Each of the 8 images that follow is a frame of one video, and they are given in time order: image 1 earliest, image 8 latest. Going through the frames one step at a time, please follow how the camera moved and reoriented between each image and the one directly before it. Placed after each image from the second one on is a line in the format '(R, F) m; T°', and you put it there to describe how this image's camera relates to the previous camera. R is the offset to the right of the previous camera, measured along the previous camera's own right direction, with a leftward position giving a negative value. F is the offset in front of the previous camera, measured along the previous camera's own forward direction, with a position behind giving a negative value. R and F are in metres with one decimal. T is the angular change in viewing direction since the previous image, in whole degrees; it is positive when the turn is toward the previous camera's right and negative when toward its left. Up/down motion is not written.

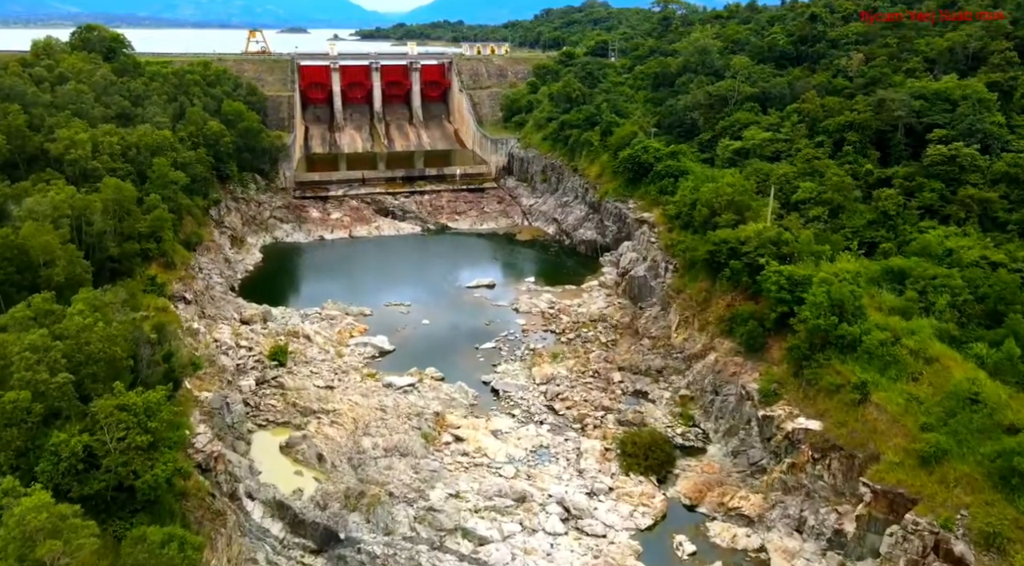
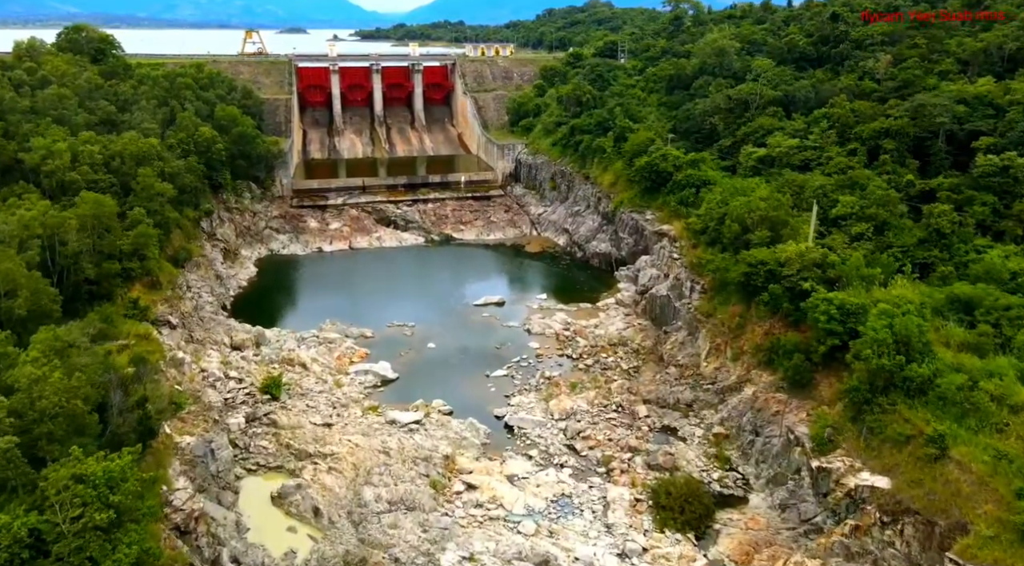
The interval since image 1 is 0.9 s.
(-0.5, +2.3) m; 0°
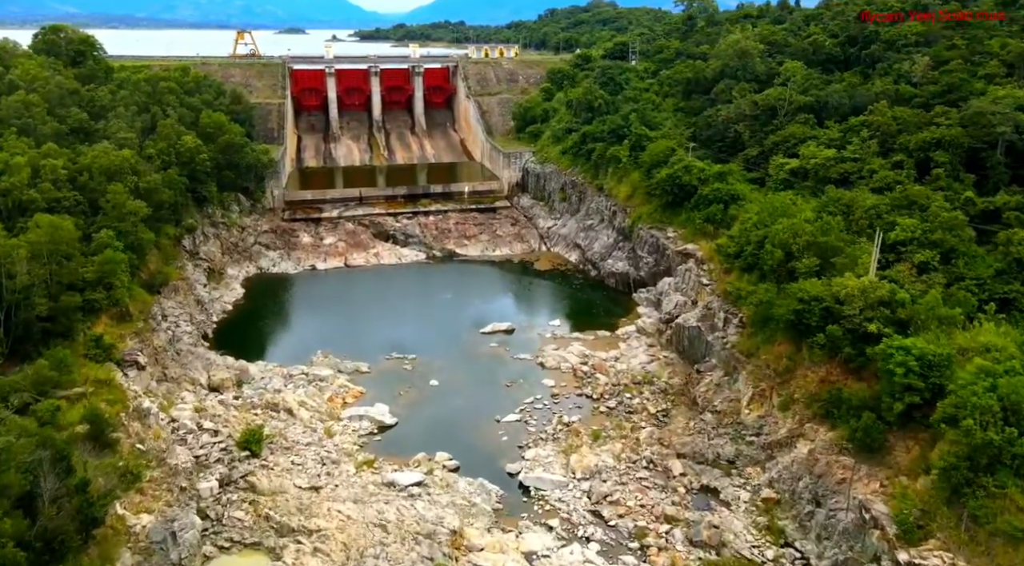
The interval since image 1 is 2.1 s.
(-0.4, +3.0) m; 0°
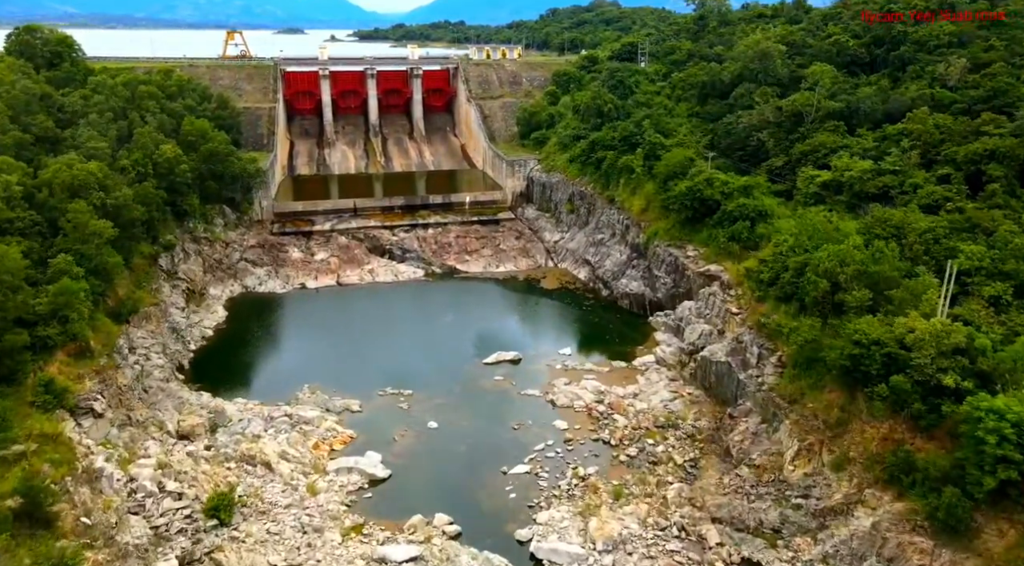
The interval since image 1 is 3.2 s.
(-0.2, +2.7) m; 0°
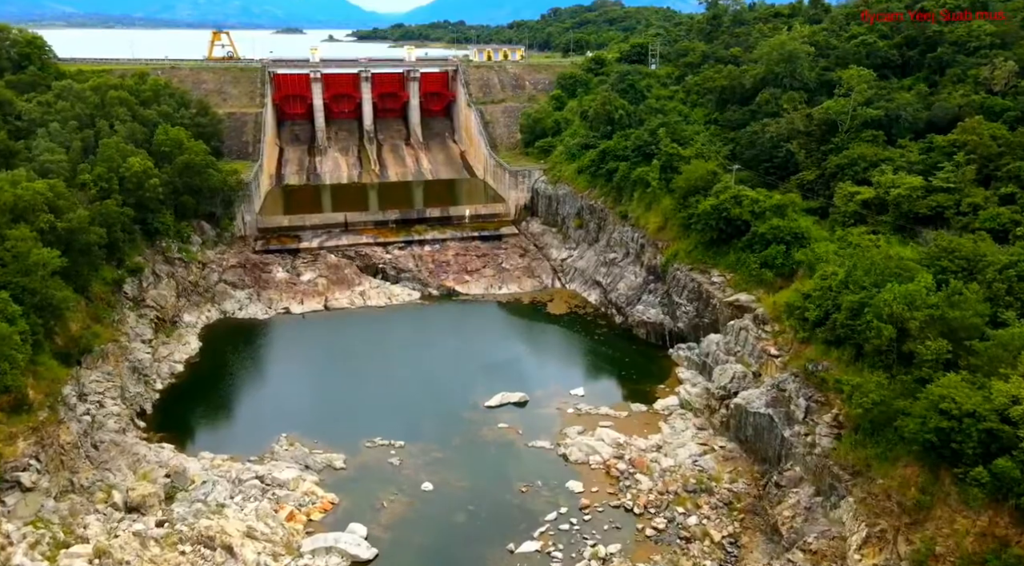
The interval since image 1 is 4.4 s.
(-0.2, +3.1) m; 0°
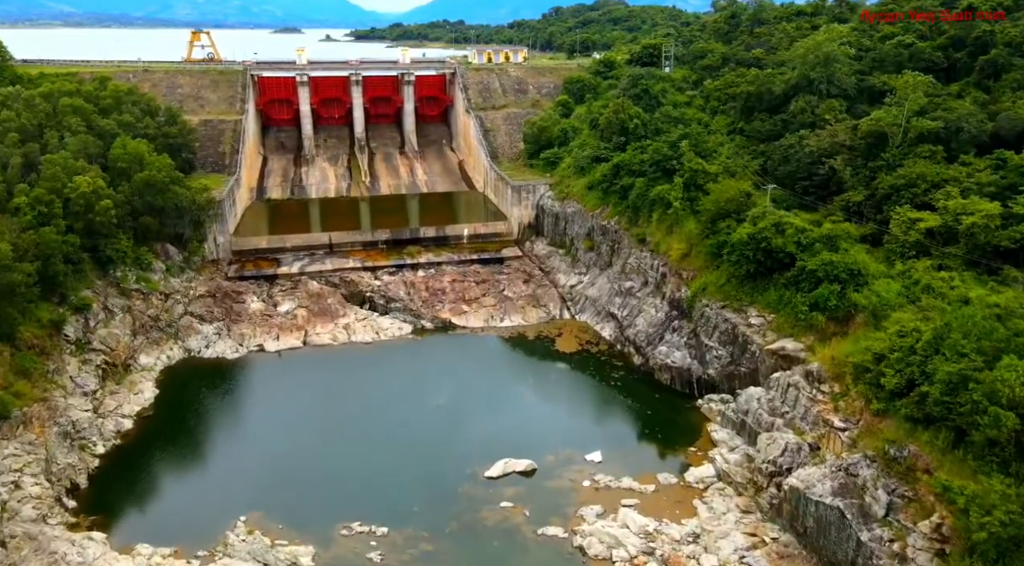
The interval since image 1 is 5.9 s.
(-0.1, +3.9) m; 0°
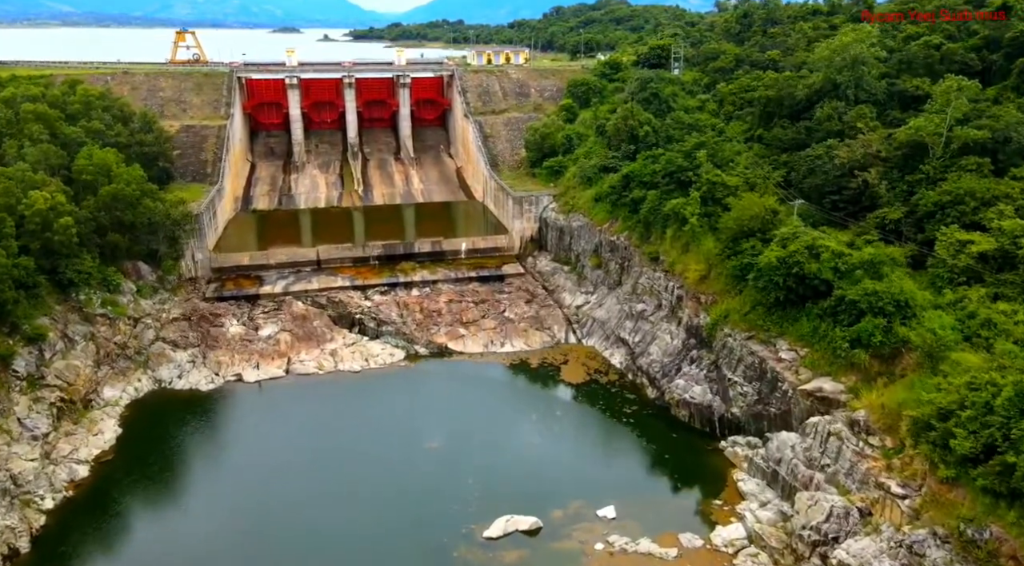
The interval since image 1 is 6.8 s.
(-0.1, +2.5) m; 0°
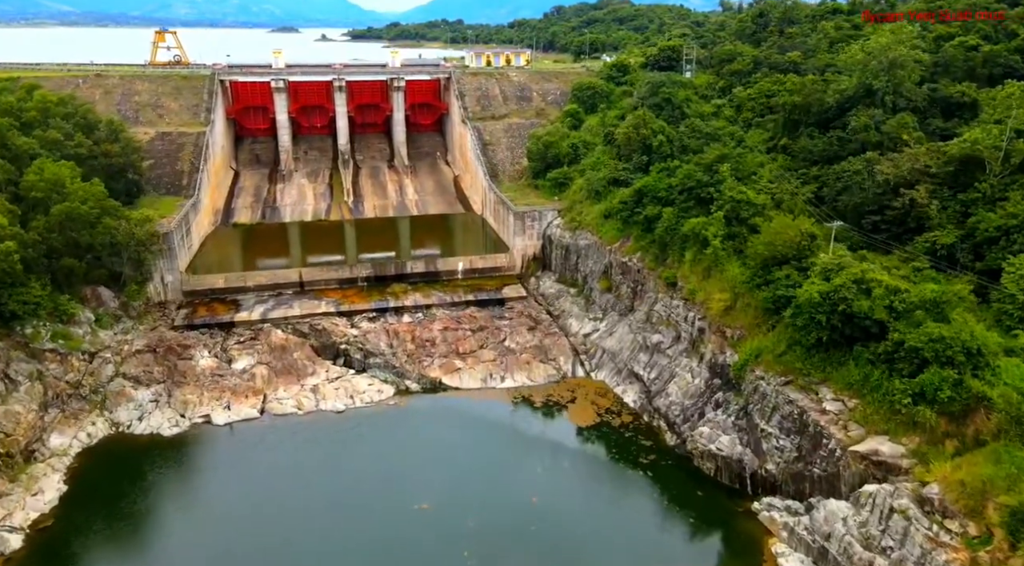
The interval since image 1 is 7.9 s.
(-0.1, +2.9) m; 0°
